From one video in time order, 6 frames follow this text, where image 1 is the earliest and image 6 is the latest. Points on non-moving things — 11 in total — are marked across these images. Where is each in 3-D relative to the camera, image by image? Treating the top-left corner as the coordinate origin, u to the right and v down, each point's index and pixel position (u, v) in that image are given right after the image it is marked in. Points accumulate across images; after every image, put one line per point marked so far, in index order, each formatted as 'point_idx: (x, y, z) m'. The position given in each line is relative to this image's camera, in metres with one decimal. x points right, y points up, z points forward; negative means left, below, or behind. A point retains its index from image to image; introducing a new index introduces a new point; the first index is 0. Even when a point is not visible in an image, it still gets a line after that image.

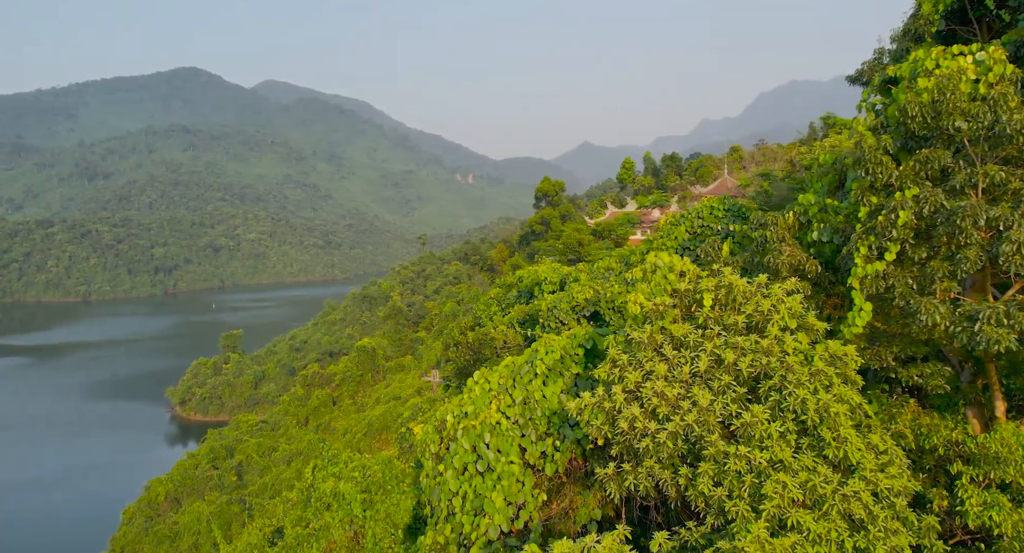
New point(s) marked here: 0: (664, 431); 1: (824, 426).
0: (+0.6, -0.6, +2.5) m
1: (+1.3, -0.6, +2.5) m
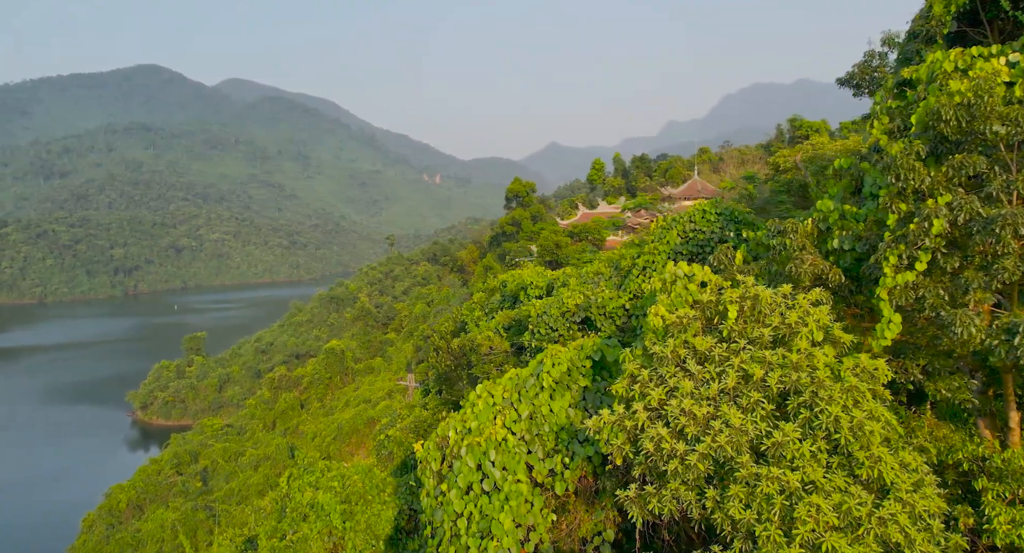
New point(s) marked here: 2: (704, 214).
0: (+0.7, -0.7, +2.4) m
1: (+1.3, -0.6, +2.4) m
2: (+1.9, +0.6, +6.2) m
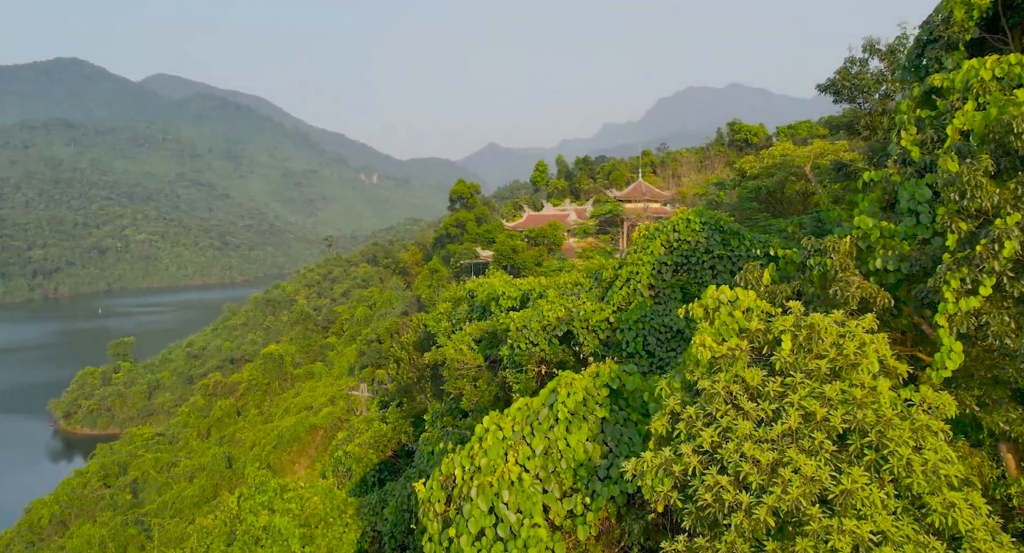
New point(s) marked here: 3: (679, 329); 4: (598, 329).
0: (+0.8, -0.8, +2.2) m
1: (+1.5, -0.7, +2.2) m
2: (+1.7, +0.5, +6.1) m
3: (+1.6, -0.5, +5.8) m
4: (+0.9, -0.5, +6.2) m
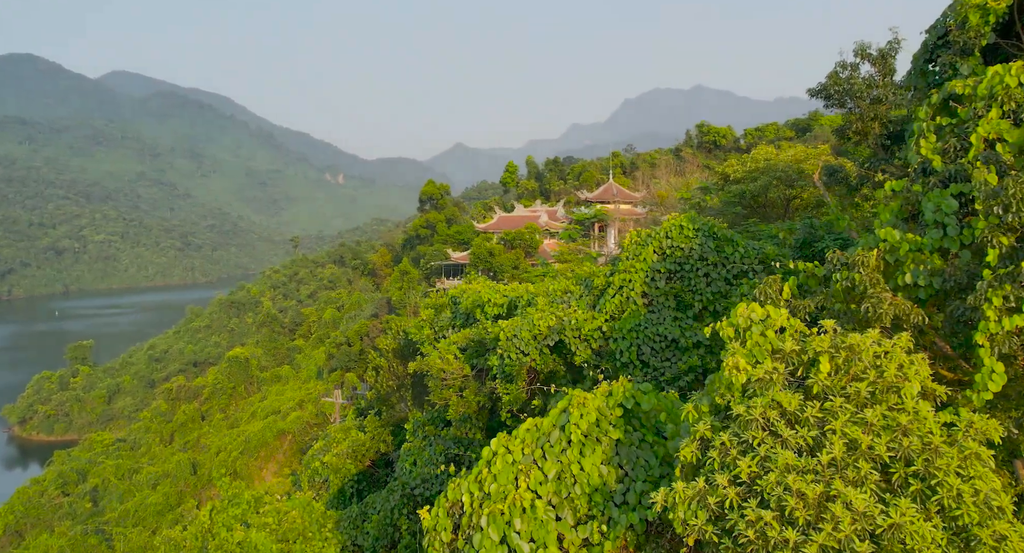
0: (+0.9, -0.9, +2.0) m
1: (+1.6, -0.8, +2.1) m
2: (+1.6, +0.4, +6.0) m
3: (+1.5, -0.6, +5.7) m
4: (+0.8, -0.6, +6.0) m
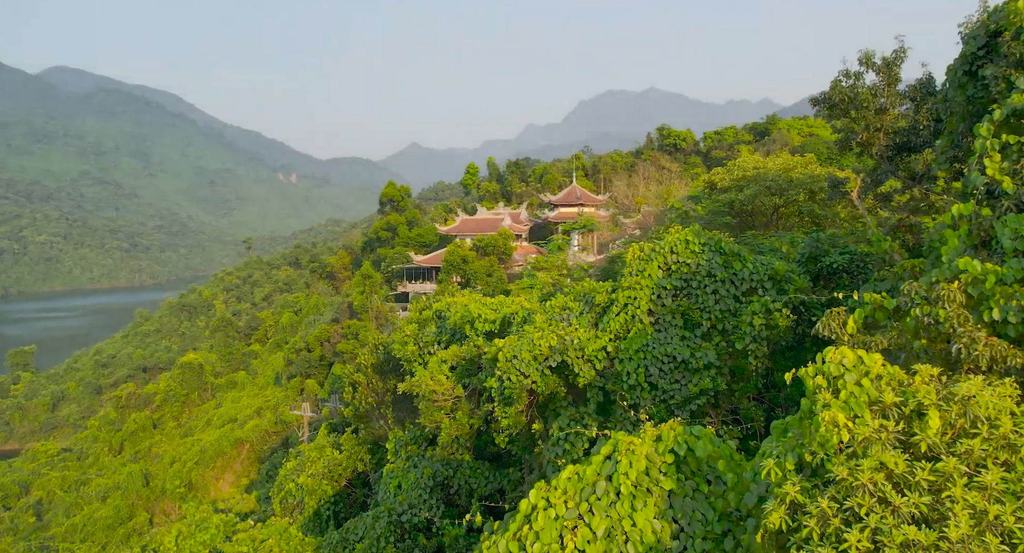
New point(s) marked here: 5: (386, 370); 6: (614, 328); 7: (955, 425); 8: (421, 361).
0: (+1.2, -1.0, +1.8) m
1: (+1.8, -0.9, +1.9) m
2: (+1.6, +0.3, +5.7) m
3: (+1.5, -0.7, +5.4) m
4: (+0.8, -0.8, +5.8) m
5: (-2.1, -1.6, +10.6) m
6: (+0.9, -0.5, +5.8) m
7: (+1.4, -0.5, +2.0) m
8: (-1.2, -1.1, +8.1) m
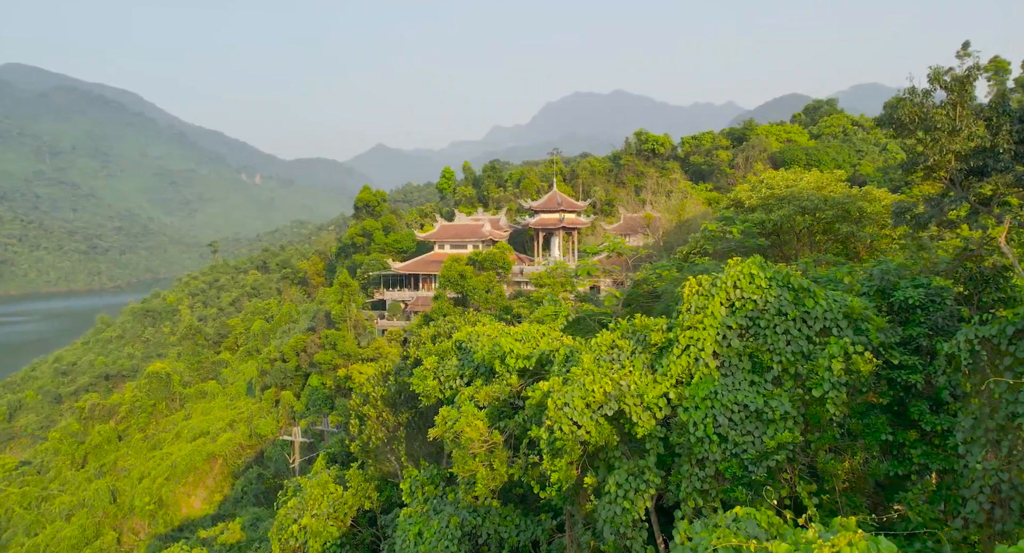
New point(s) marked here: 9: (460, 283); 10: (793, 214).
0: (+1.8, -1.3, +1.3) m
1: (+2.4, -1.2, +1.4) m
2: (+2.0, 0.0, +5.3) m
3: (+2.0, -1.0, +5.0) m
4: (+1.2, -1.1, +5.2) m
5: (-1.9, -2.0, +10.0) m
6: (+1.4, -0.8, +5.3) m
7: (+2.0, -0.8, +1.5) m
8: (-0.8, -1.5, +7.5) m
9: (-1.6, -0.2, +18.8) m
10: (+4.2, +1.0, +9.5) m
